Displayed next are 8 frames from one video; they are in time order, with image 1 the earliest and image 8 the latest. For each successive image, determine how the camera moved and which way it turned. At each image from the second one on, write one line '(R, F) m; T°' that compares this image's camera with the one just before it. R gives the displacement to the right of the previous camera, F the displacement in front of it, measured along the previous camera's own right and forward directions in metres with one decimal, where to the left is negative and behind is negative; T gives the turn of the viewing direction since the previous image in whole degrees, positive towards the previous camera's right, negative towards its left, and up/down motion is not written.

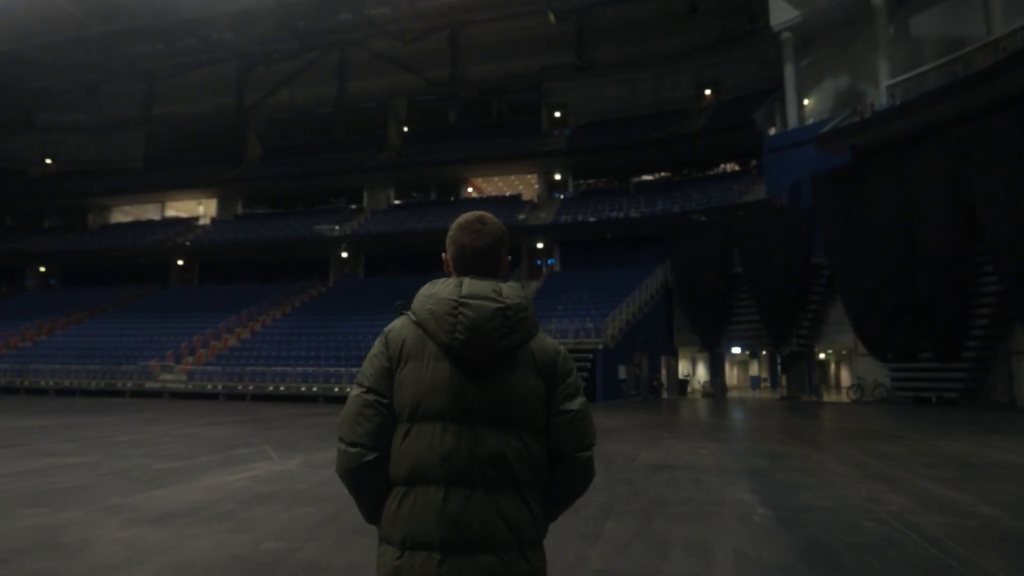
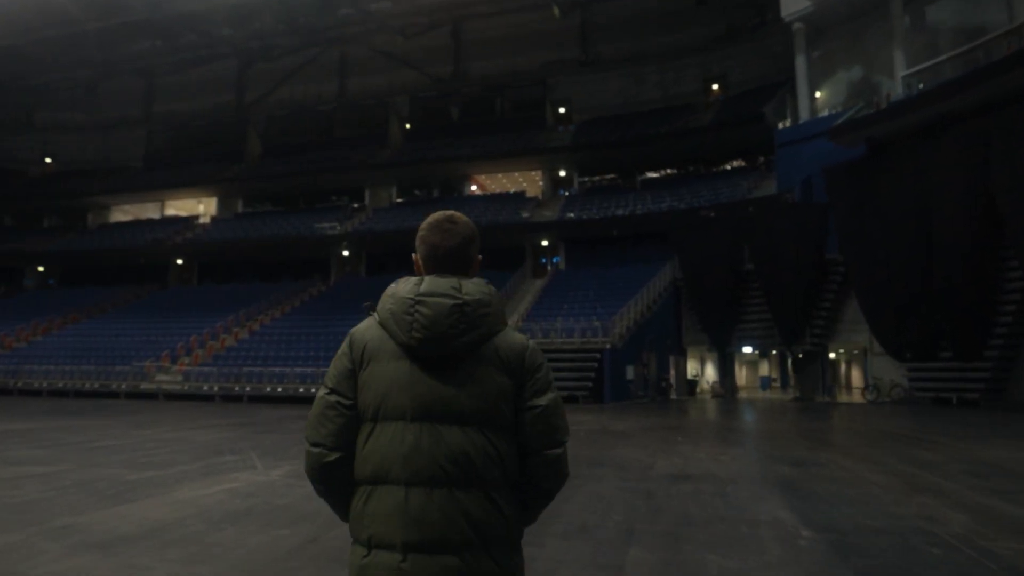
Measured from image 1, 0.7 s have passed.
(0.0, +0.4) m; 0°
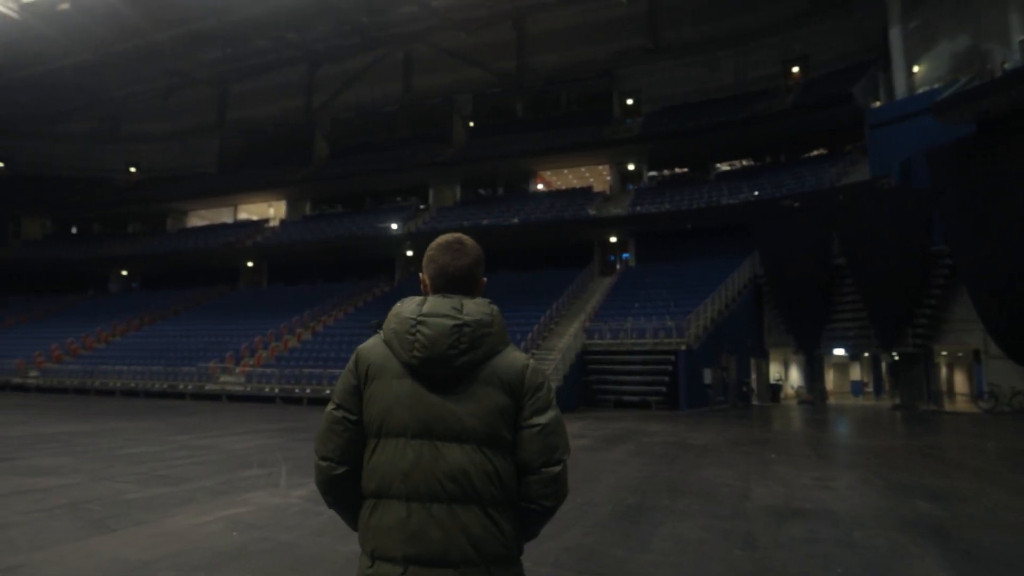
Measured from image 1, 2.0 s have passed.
(+0.1, +0.8) m; -6°
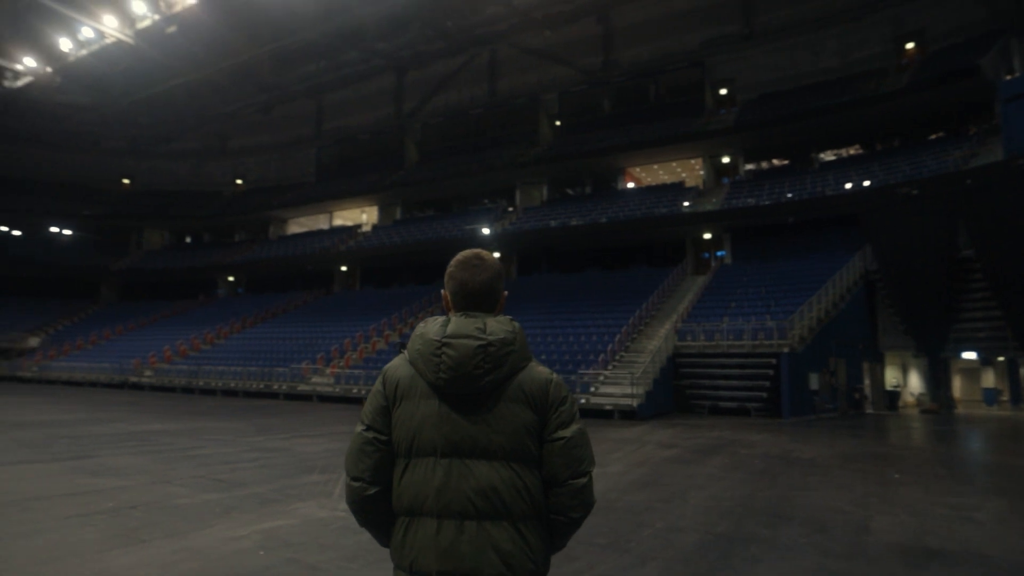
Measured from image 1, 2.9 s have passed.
(+0.1, +0.4) m; -8°
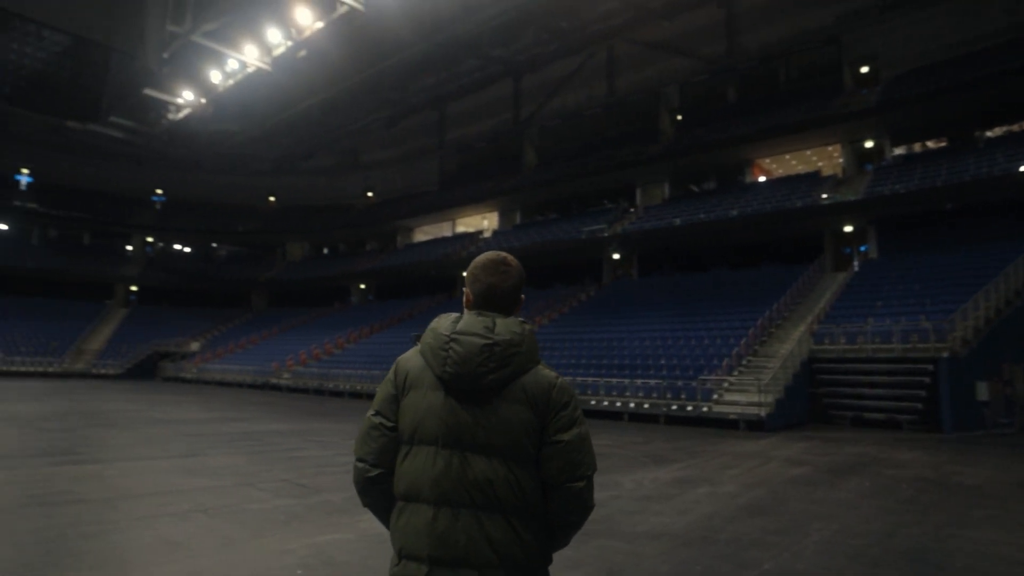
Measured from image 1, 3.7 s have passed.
(+0.2, +0.4) m; -11°
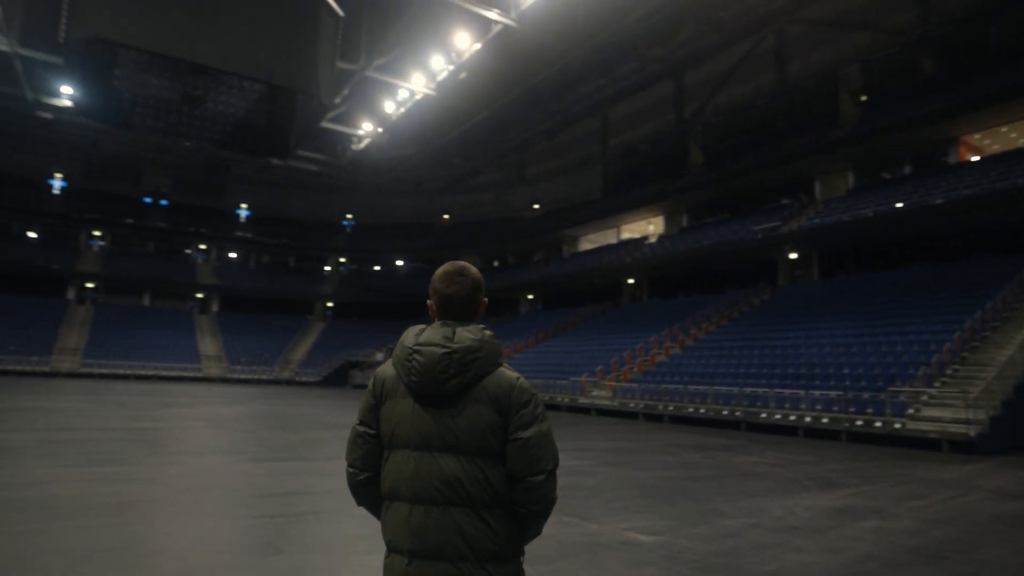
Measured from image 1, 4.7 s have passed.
(+0.3, +0.3) m; -15°
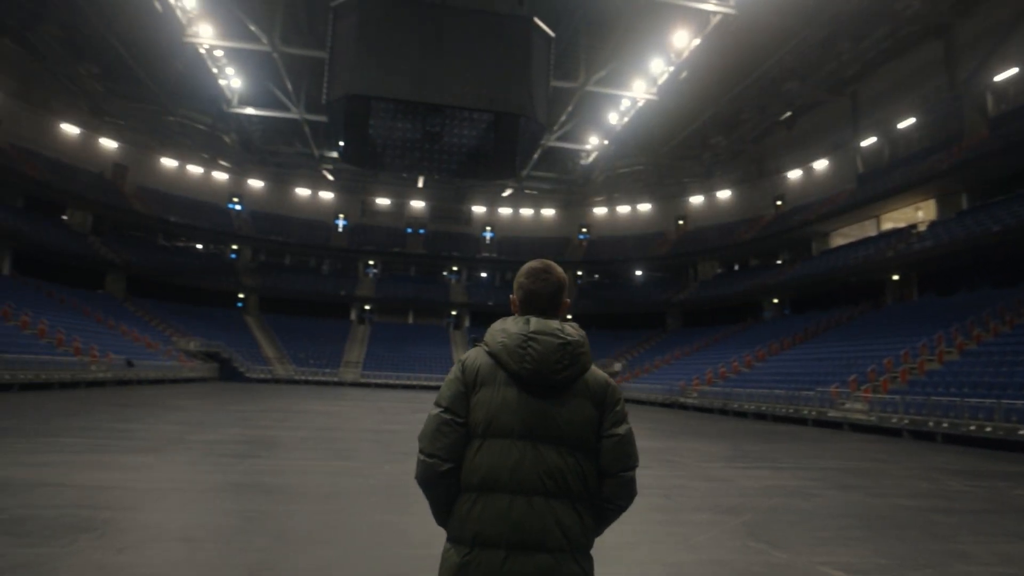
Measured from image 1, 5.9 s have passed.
(+0.4, +0.2) m; -21°
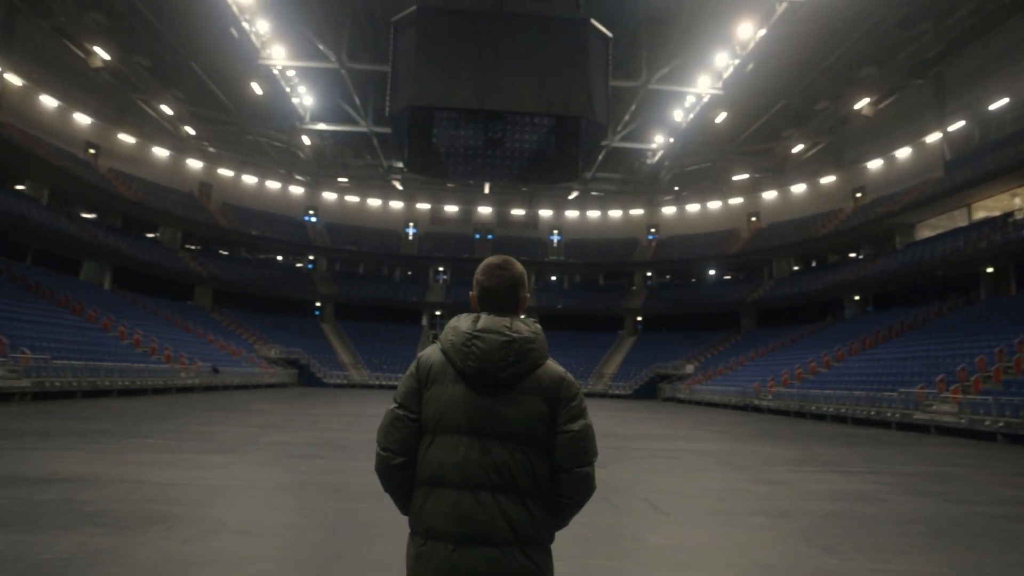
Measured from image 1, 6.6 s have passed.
(+0.2, 0.0) m; -6°
